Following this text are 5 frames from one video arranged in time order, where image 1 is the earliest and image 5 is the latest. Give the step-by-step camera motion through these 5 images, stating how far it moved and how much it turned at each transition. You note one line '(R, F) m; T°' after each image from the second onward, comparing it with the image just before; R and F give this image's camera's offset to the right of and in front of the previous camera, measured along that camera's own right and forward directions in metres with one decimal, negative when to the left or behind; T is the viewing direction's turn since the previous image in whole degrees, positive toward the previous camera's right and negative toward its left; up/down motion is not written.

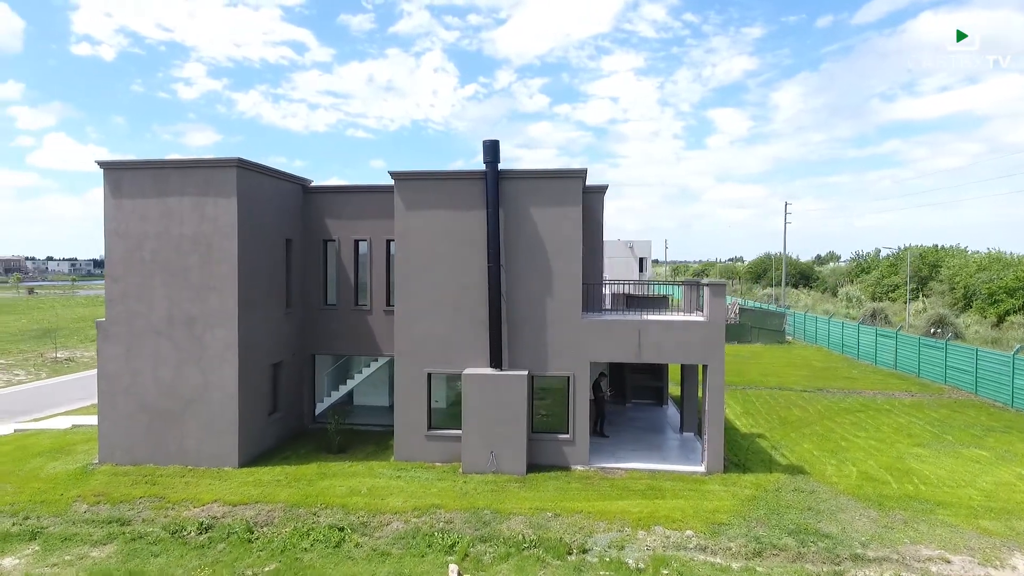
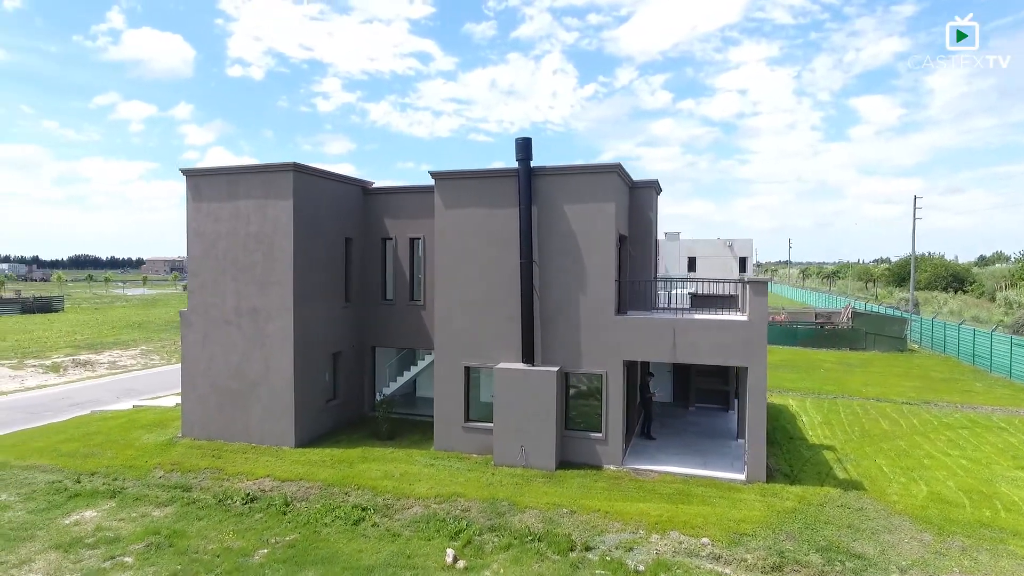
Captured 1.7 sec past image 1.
(+1.5, 0.0) m; -11°
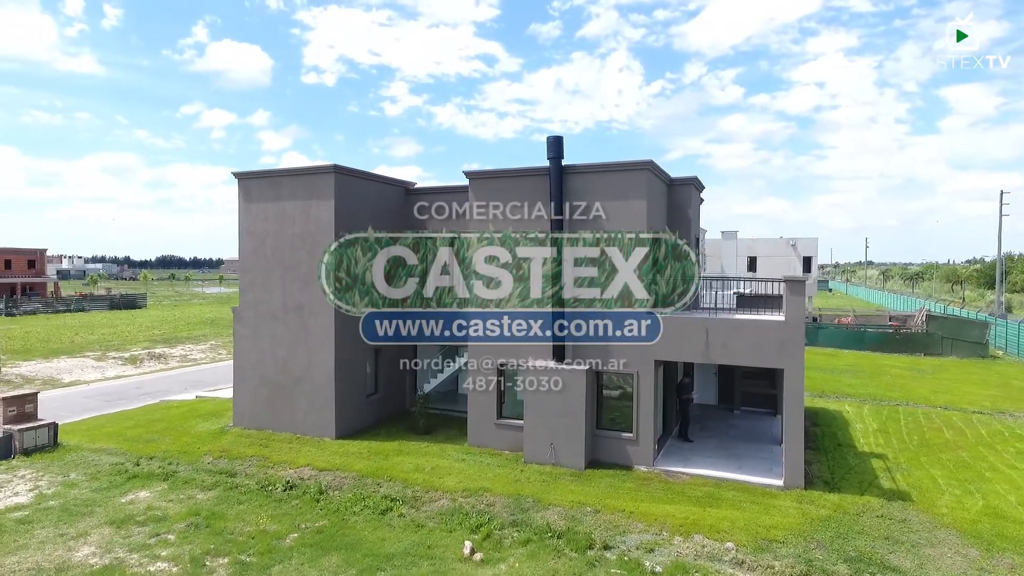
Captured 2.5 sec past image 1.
(+0.6, 0.0) m; -6°
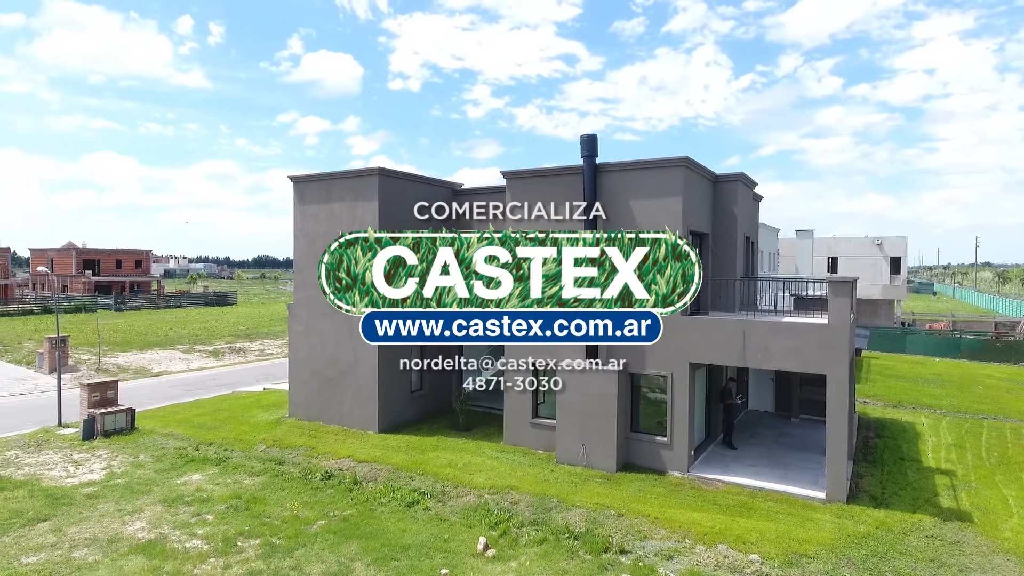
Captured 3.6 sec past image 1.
(+0.8, 0.0) m; -7°
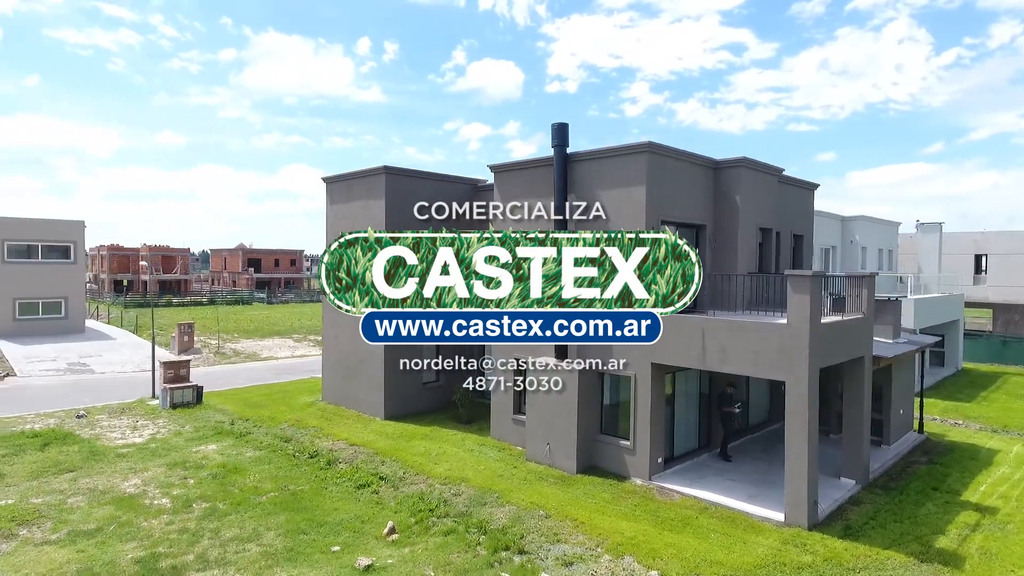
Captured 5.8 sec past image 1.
(+3.3, +0.4) m; -14°
